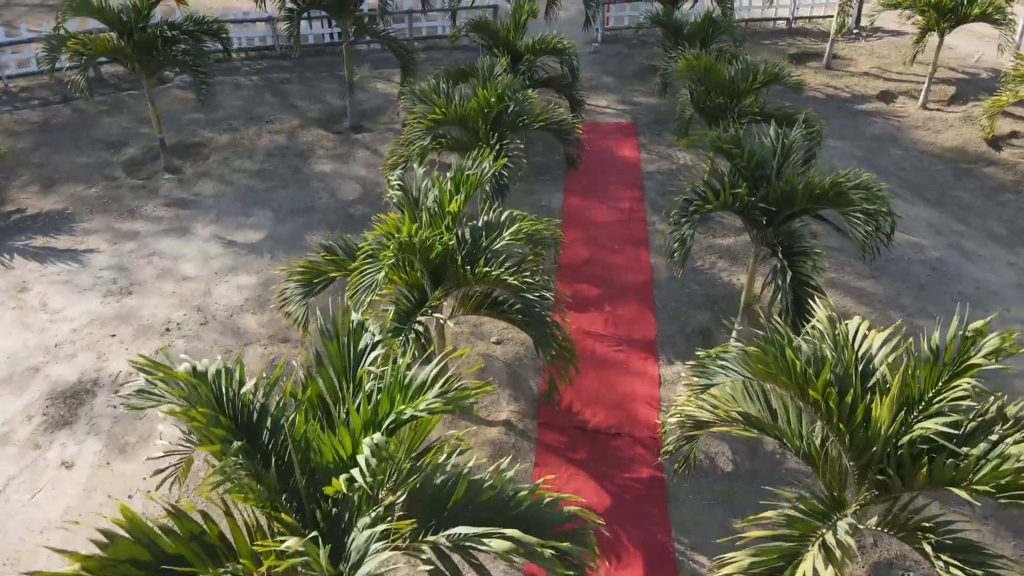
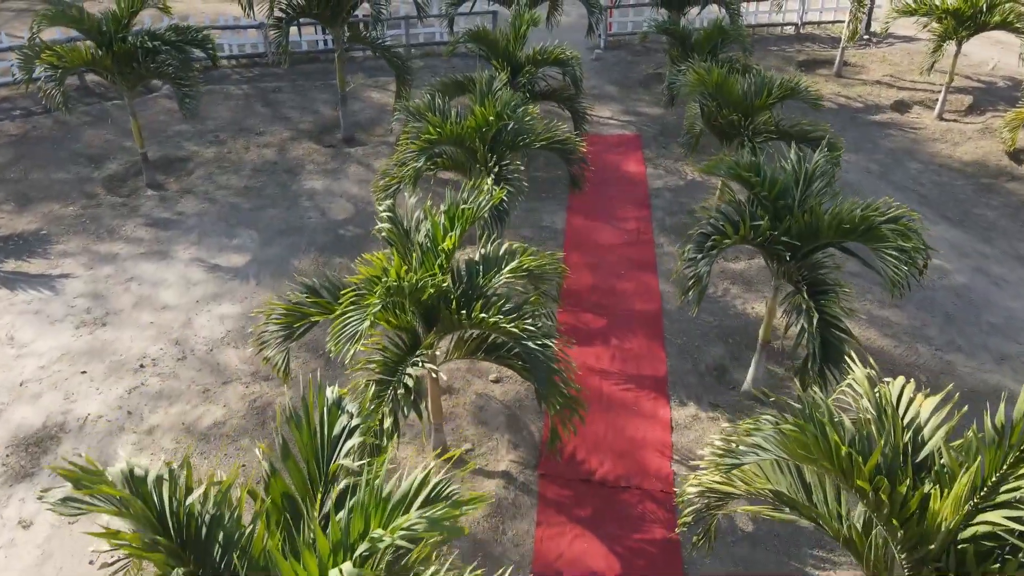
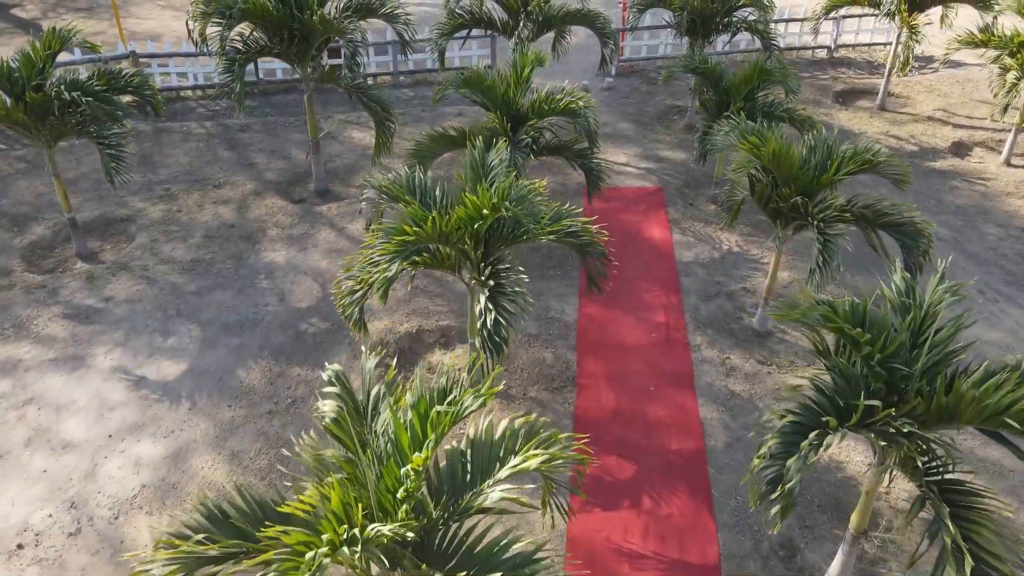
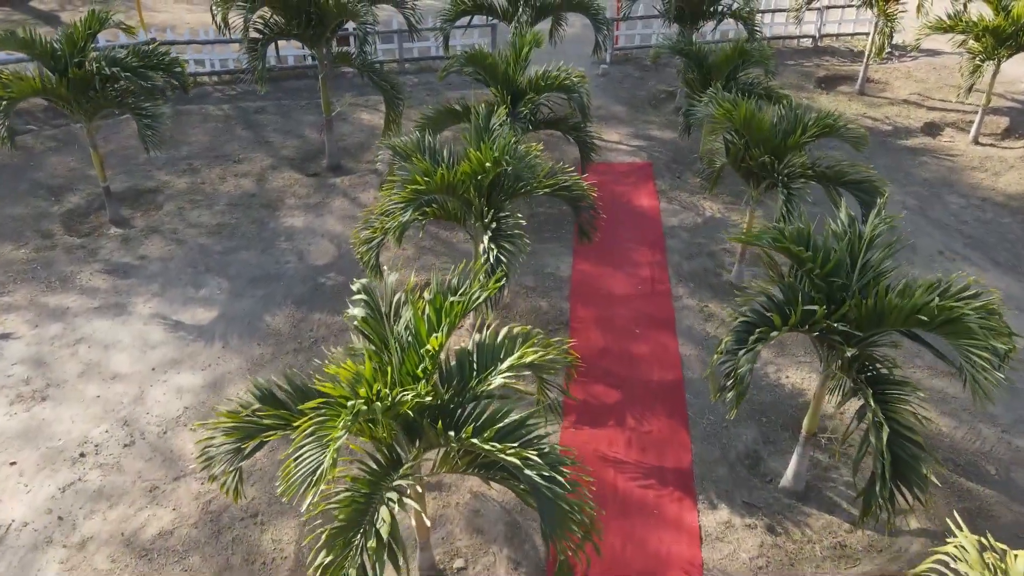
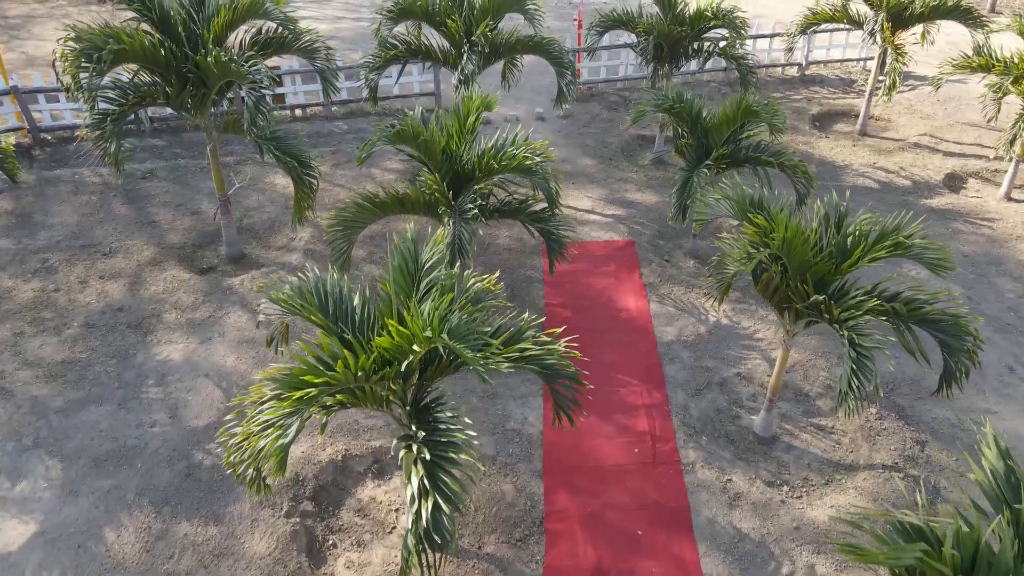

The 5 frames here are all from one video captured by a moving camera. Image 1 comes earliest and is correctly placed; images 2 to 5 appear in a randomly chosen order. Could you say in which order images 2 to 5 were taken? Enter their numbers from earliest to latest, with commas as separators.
2, 4, 3, 5
